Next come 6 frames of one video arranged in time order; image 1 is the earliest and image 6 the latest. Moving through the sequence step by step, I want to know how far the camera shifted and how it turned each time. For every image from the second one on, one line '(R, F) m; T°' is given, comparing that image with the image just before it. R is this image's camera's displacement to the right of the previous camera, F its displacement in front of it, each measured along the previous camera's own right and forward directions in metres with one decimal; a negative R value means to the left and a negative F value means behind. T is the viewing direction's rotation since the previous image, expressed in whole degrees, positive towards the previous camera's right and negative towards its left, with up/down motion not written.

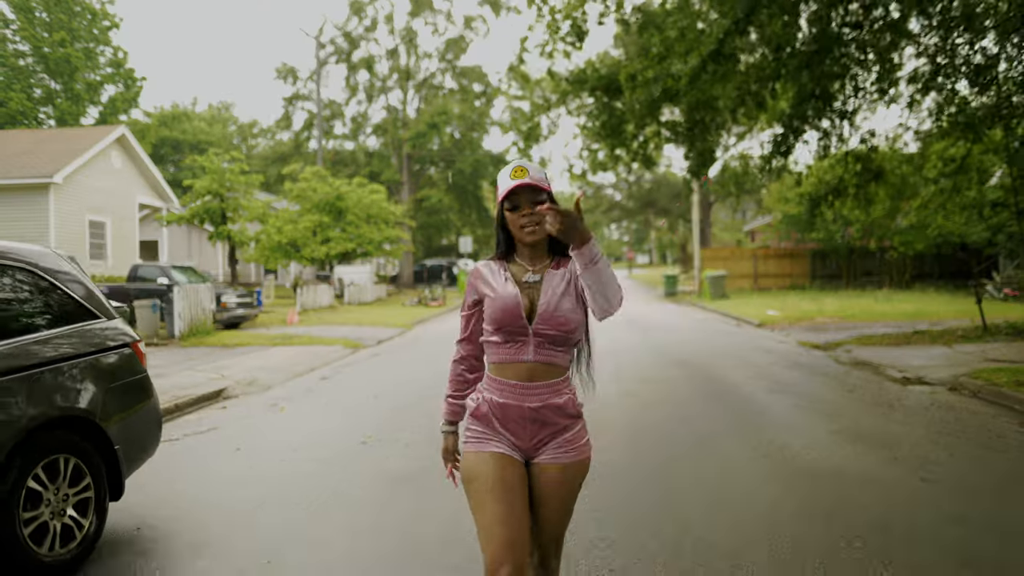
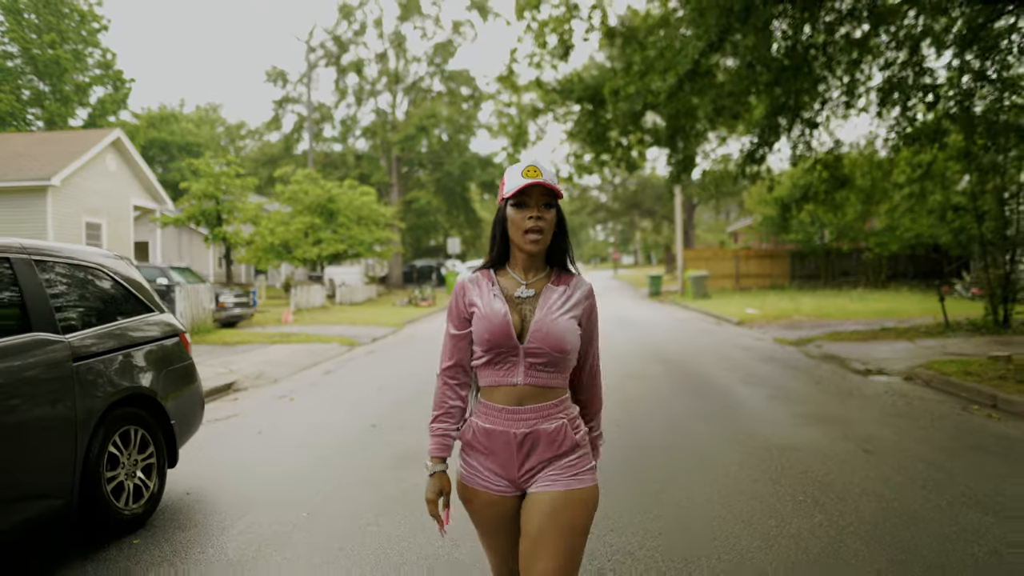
(-0.1, -0.7) m; +1°
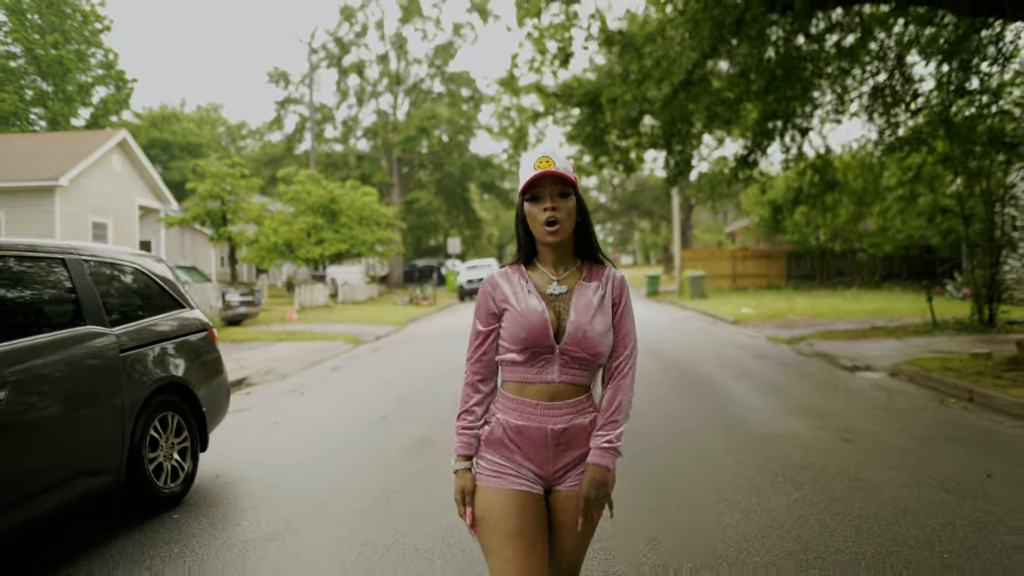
(0.0, -0.4) m; 0°
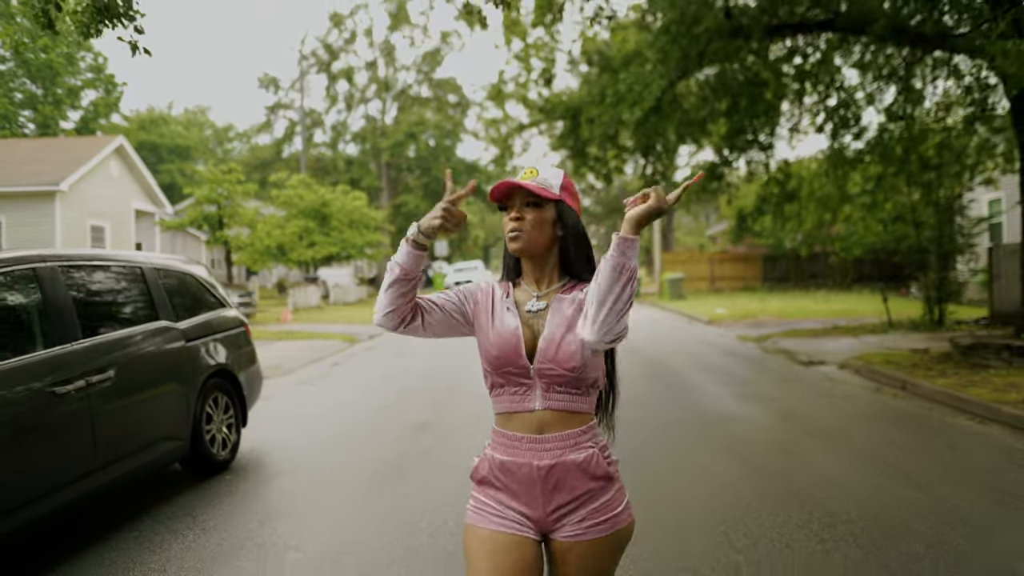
(0.0, -1.0) m; +1°
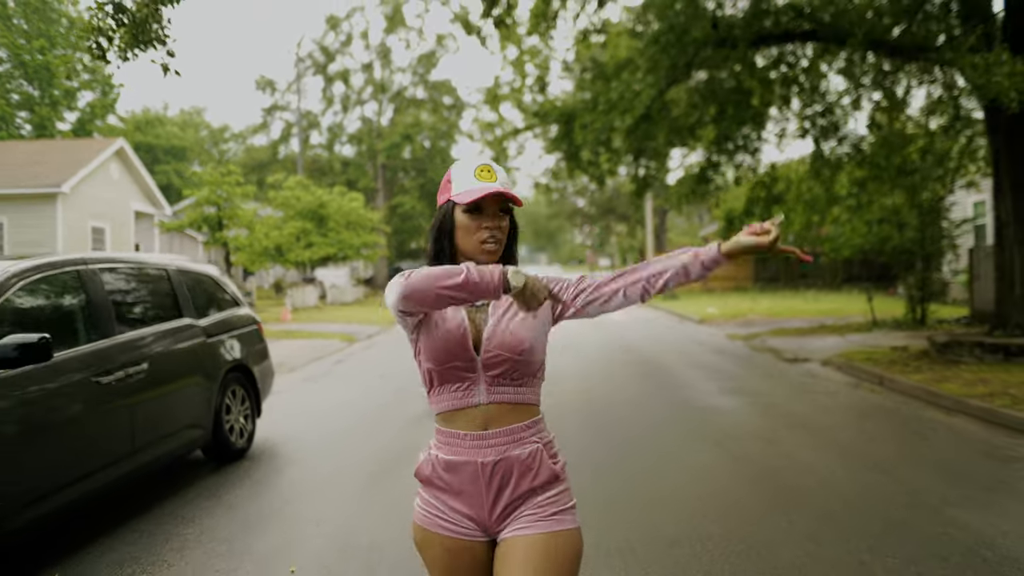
(0.0, -0.4) m; 0°
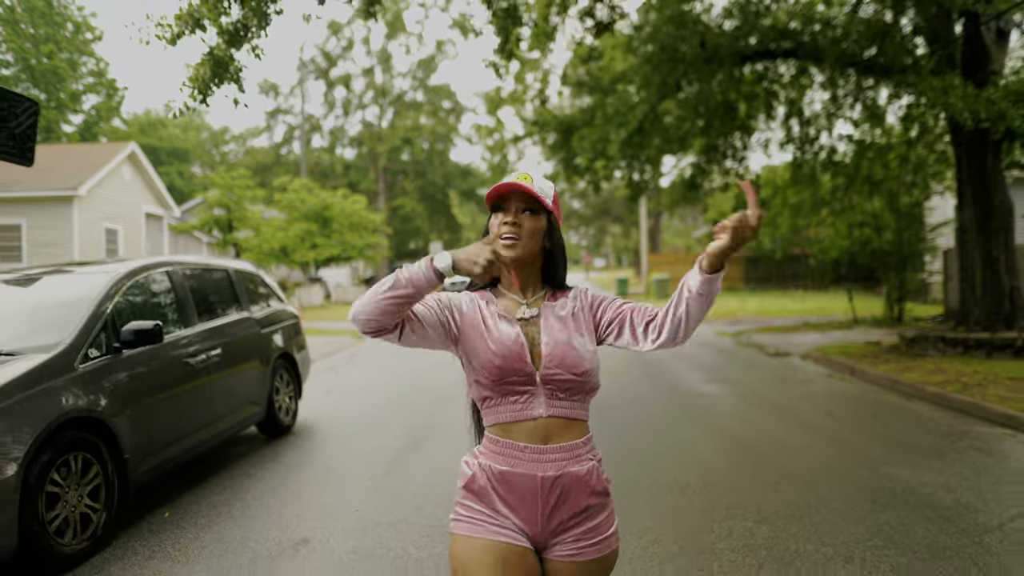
(-0.1, -1.0) m; 0°
